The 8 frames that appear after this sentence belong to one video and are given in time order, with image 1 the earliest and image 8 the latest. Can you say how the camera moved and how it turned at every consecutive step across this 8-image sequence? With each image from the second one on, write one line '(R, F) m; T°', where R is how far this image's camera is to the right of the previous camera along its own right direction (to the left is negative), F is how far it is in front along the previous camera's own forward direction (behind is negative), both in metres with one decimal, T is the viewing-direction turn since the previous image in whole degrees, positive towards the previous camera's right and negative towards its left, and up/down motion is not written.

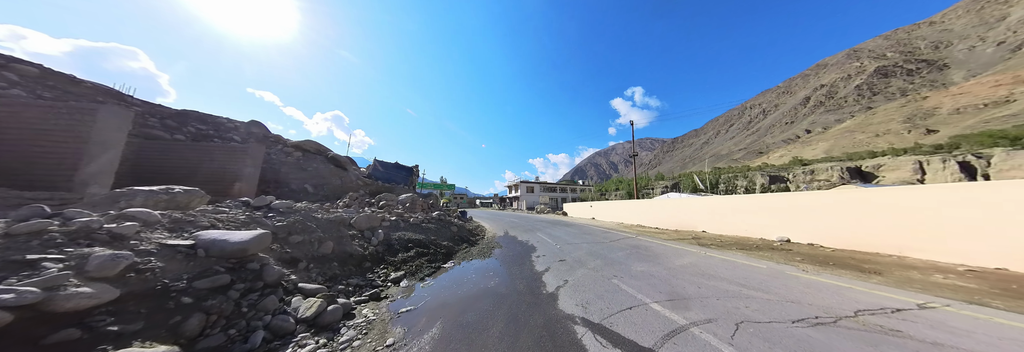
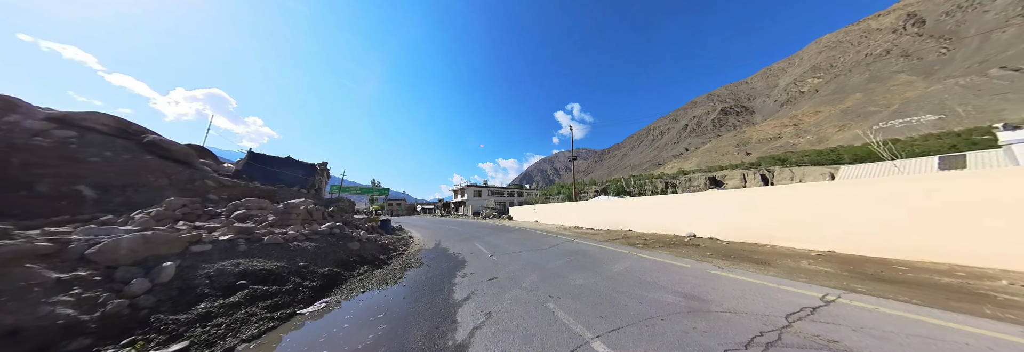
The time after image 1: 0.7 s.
(+0.7, +1.1) m; +15°
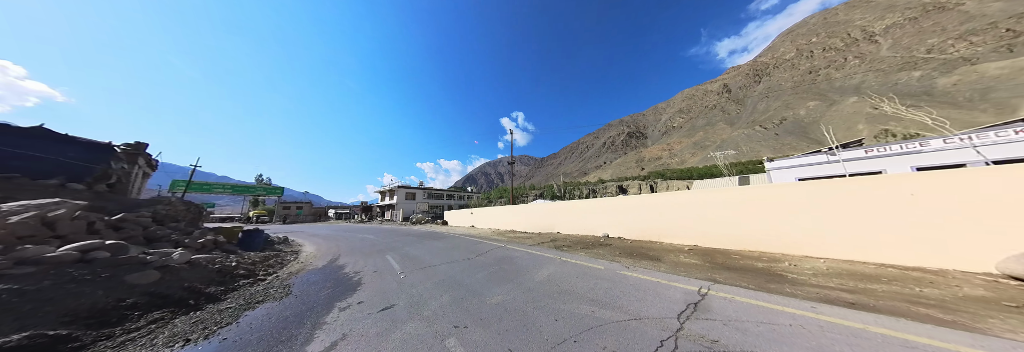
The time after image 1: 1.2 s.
(+0.6, +0.6) m; +17°
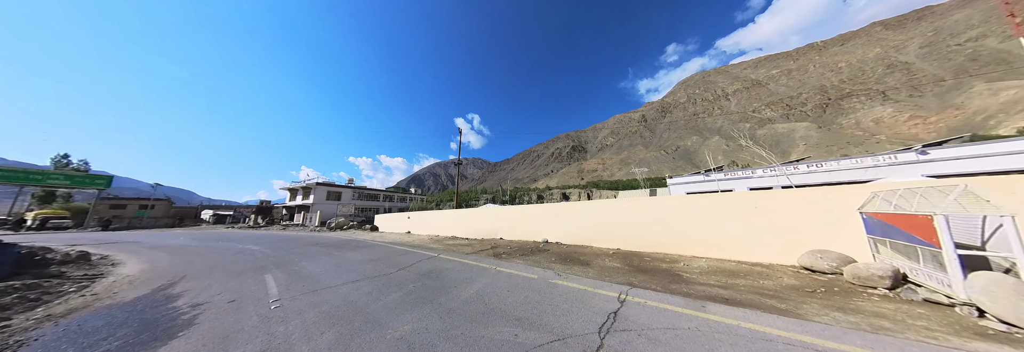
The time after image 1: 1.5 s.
(+0.4, +0.4) m; +14°
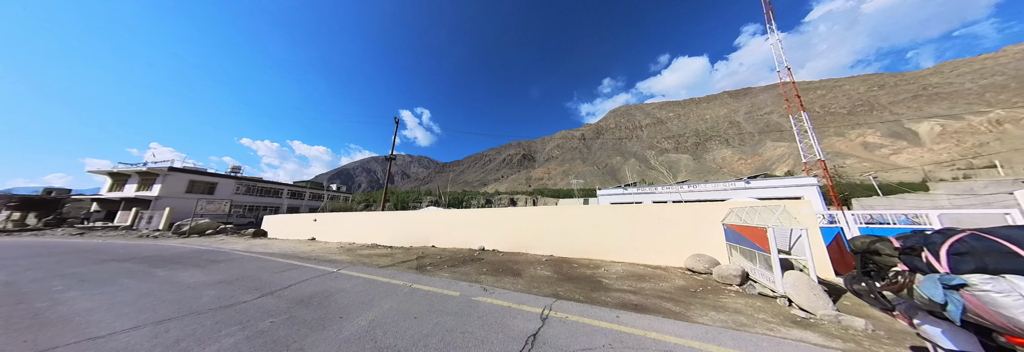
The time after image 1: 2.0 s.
(+0.4, +0.5) m; +15°
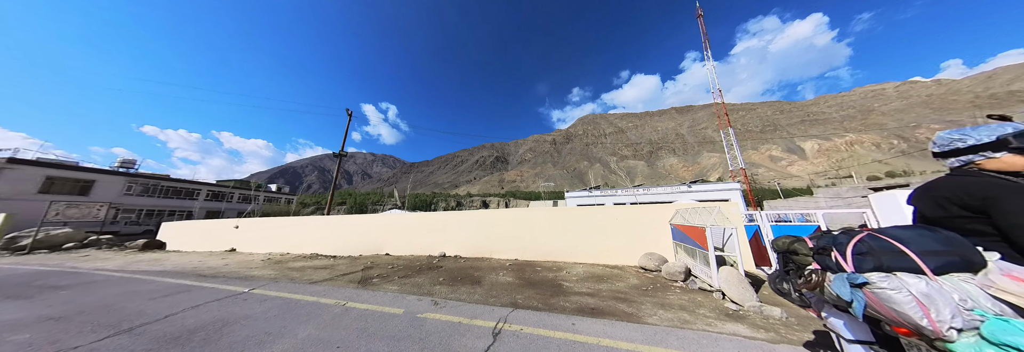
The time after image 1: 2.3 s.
(+0.3, +0.3) m; +8°
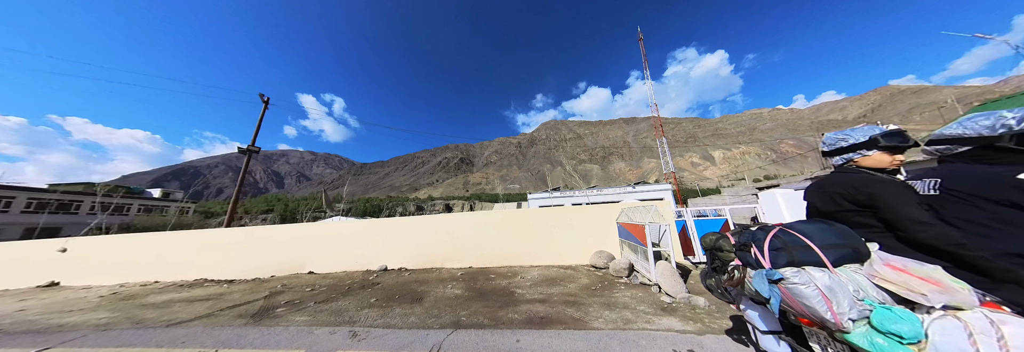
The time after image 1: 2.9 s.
(+0.4, +0.3) m; +10°
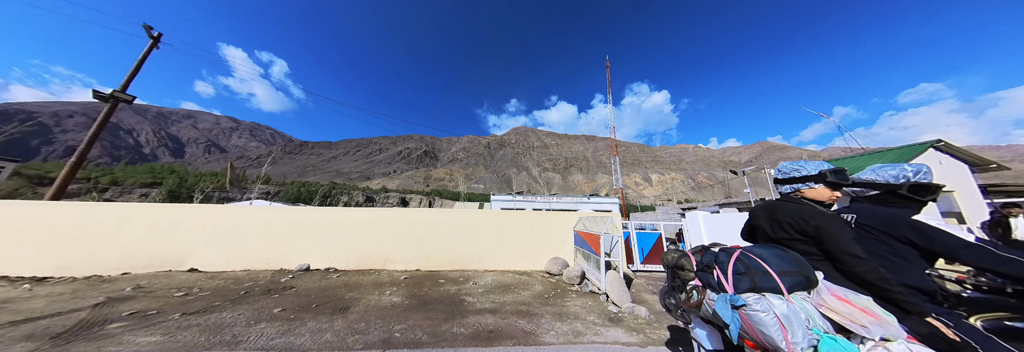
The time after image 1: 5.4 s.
(0.0, +0.3) m; +10°
